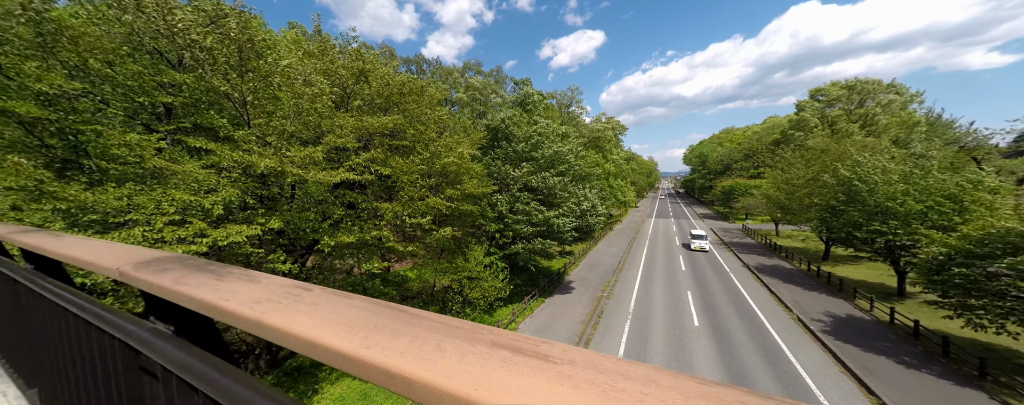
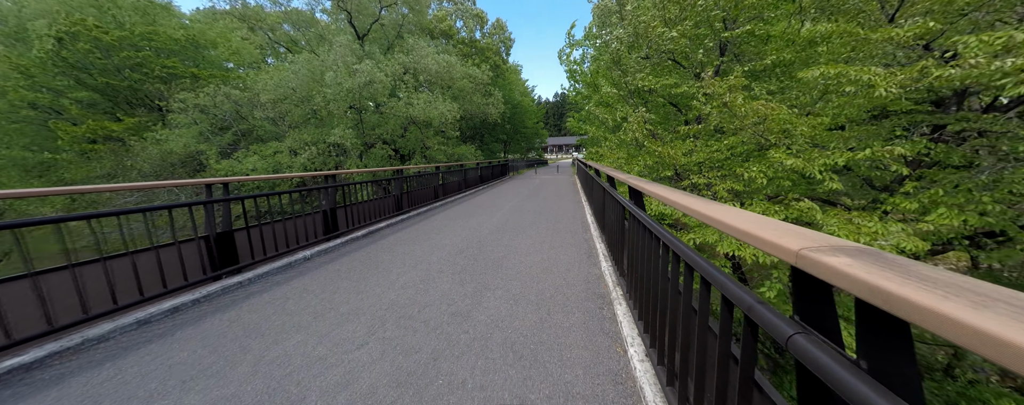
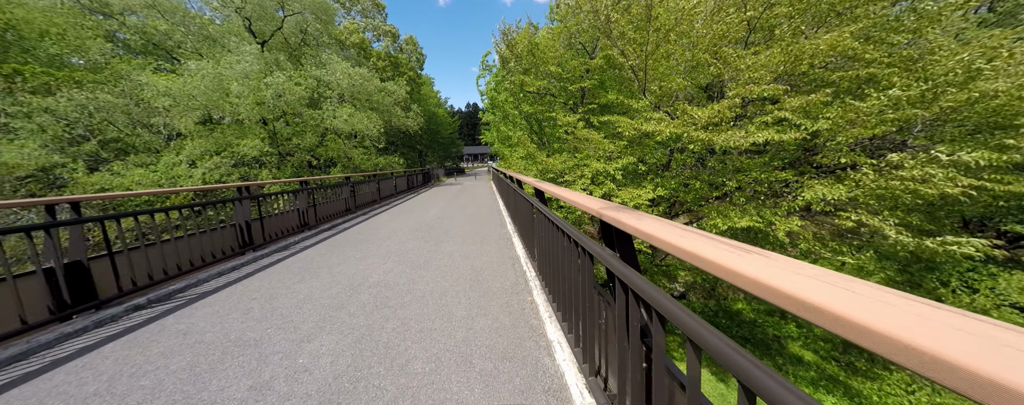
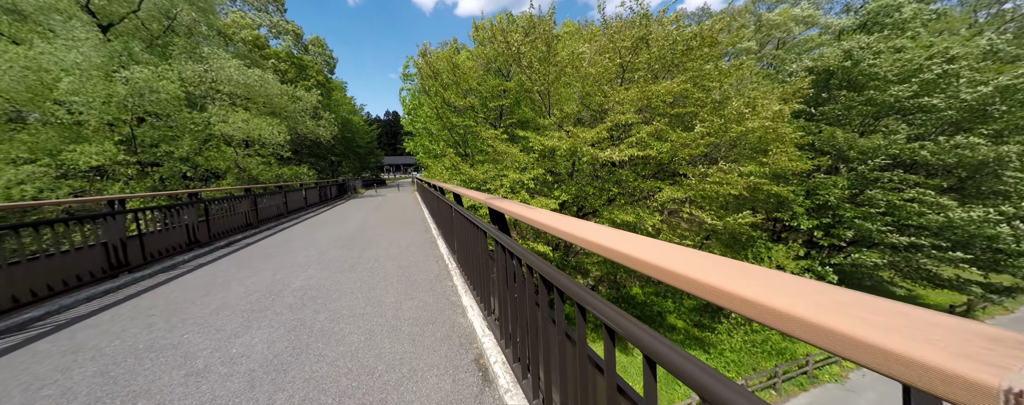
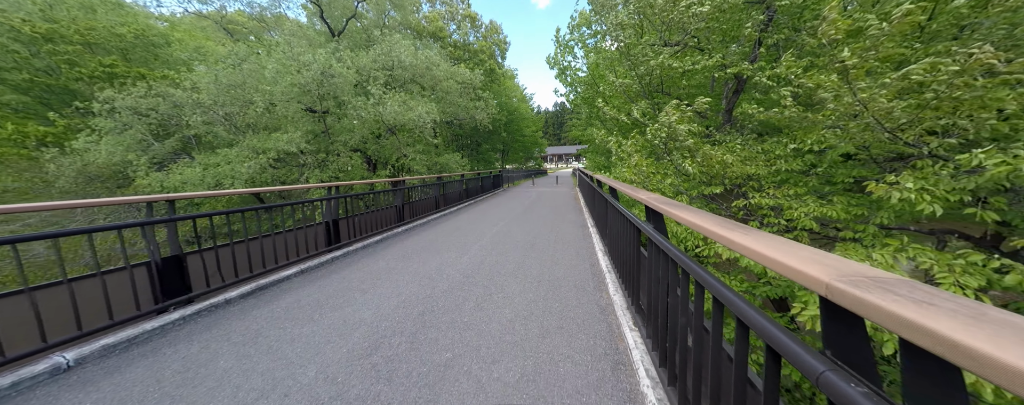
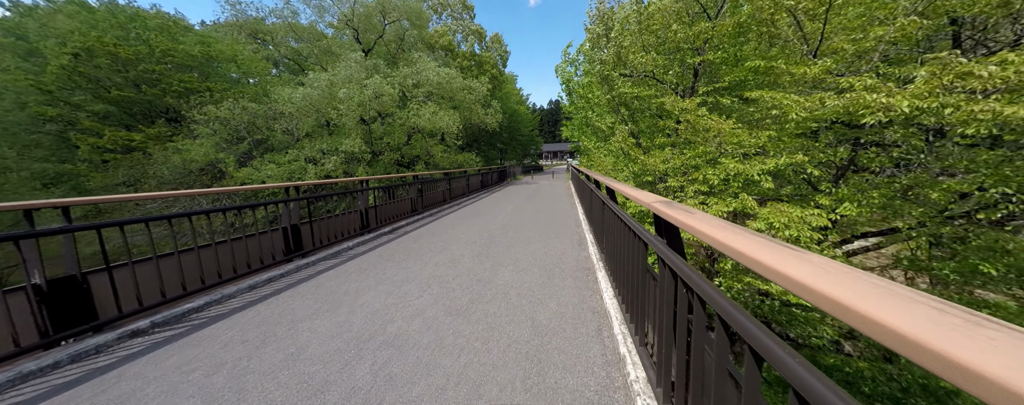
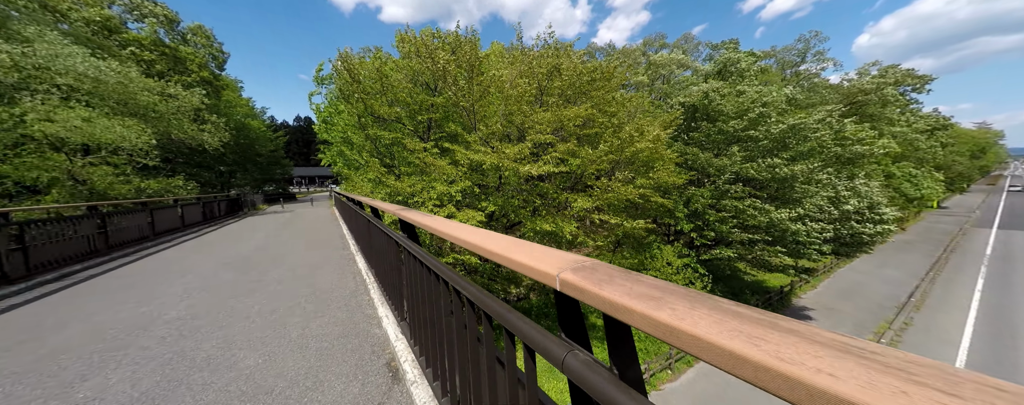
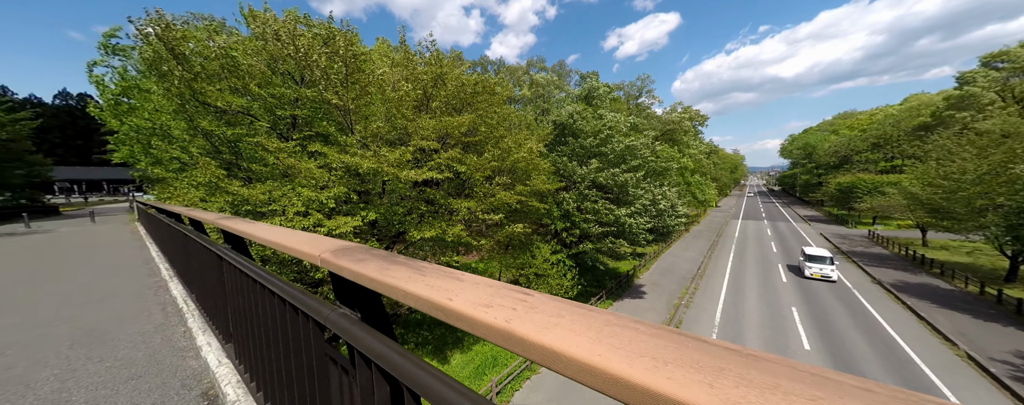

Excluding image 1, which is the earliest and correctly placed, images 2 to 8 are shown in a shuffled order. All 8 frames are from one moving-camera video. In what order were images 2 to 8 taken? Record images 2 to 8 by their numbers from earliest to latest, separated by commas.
8, 7, 4, 3, 6, 2, 5
